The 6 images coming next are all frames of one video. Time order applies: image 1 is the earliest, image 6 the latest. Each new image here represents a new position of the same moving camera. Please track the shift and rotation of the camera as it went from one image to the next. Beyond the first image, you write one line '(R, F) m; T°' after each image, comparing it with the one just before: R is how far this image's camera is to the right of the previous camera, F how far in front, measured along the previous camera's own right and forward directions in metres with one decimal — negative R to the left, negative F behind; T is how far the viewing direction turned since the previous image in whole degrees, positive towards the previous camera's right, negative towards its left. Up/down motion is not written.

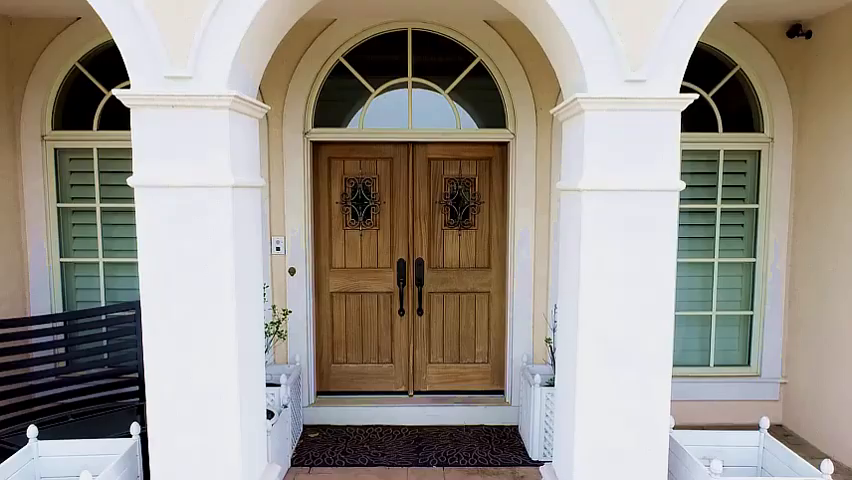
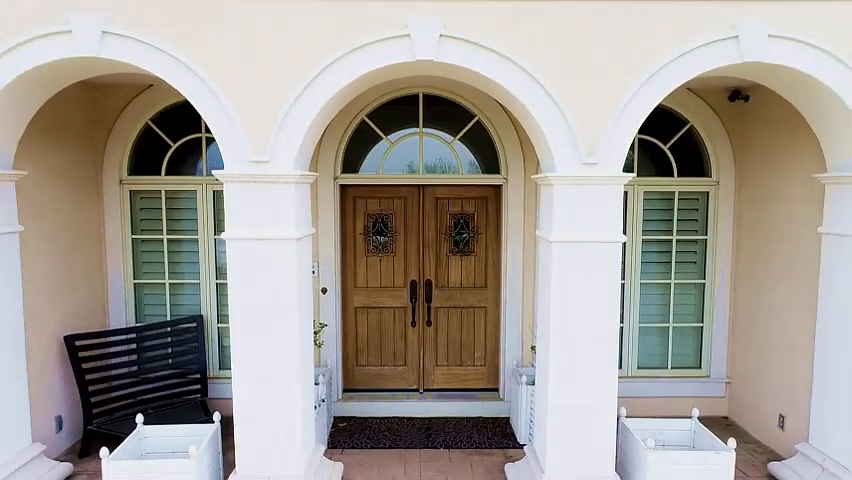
(-0.1, -0.8) m; 0°
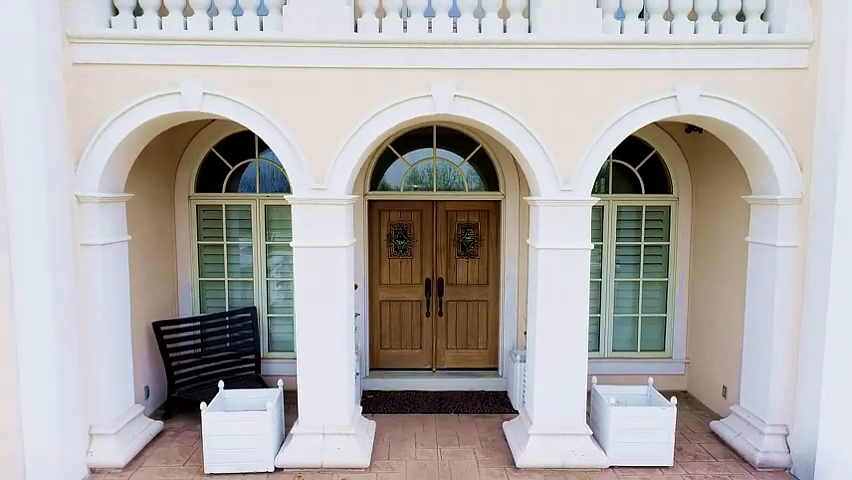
(-0.2, -1.0) m; 0°
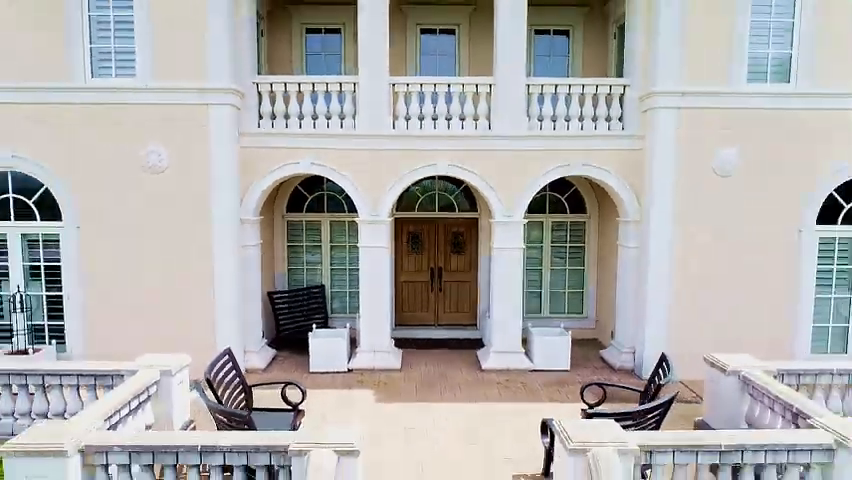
(-0.1, -3.3) m; 0°
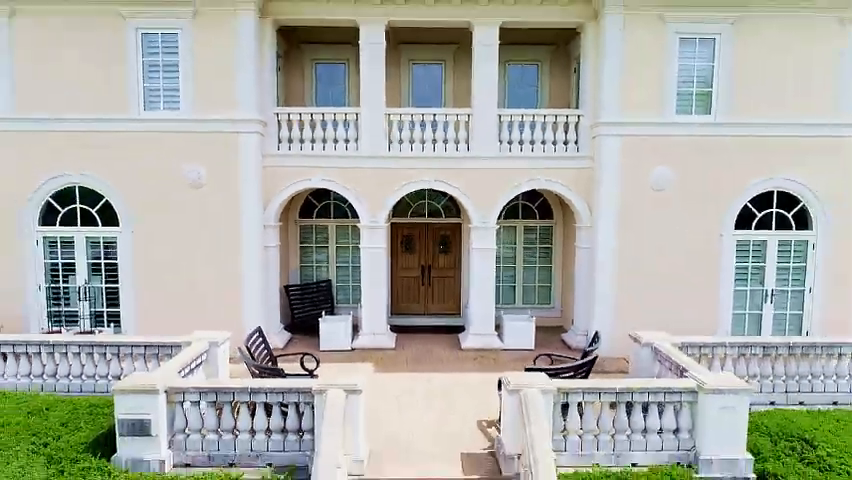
(+0.2, -1.6) m; 0°
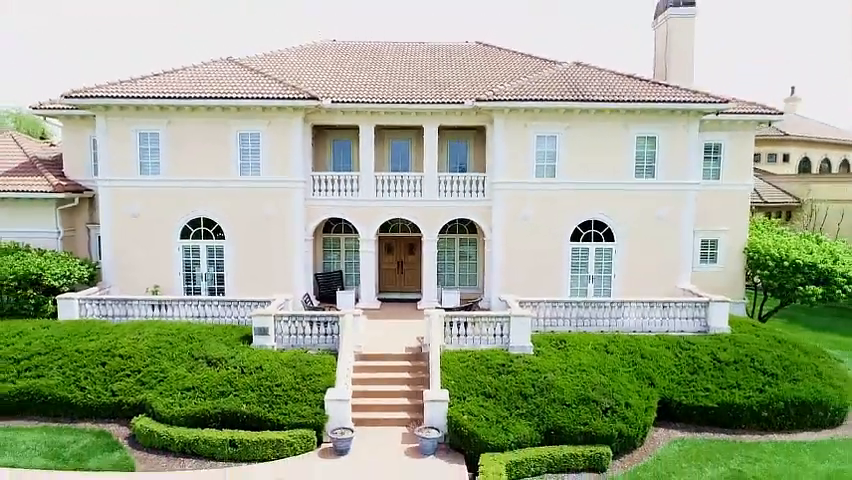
(+1.0, -6.9) m; 0°
